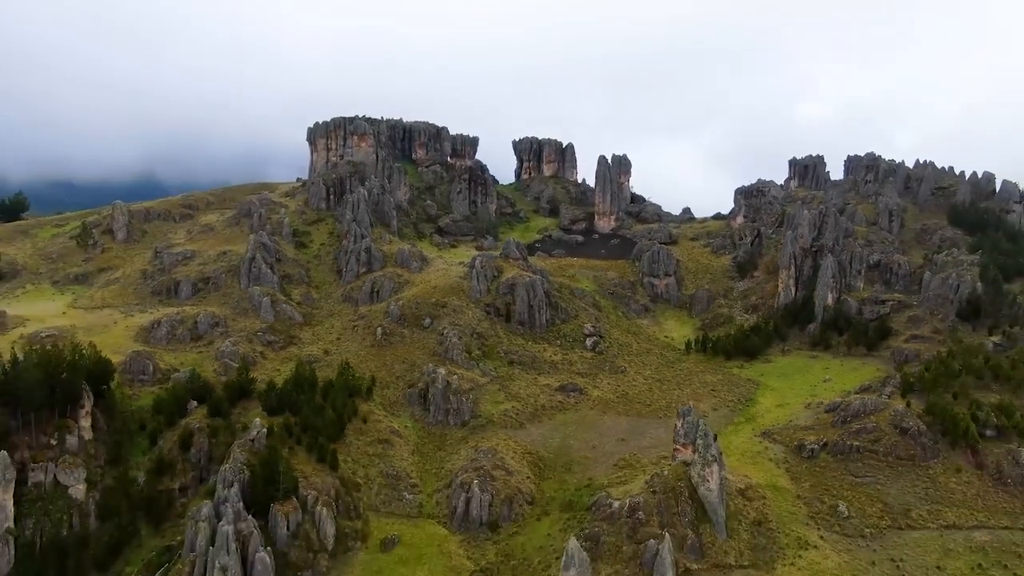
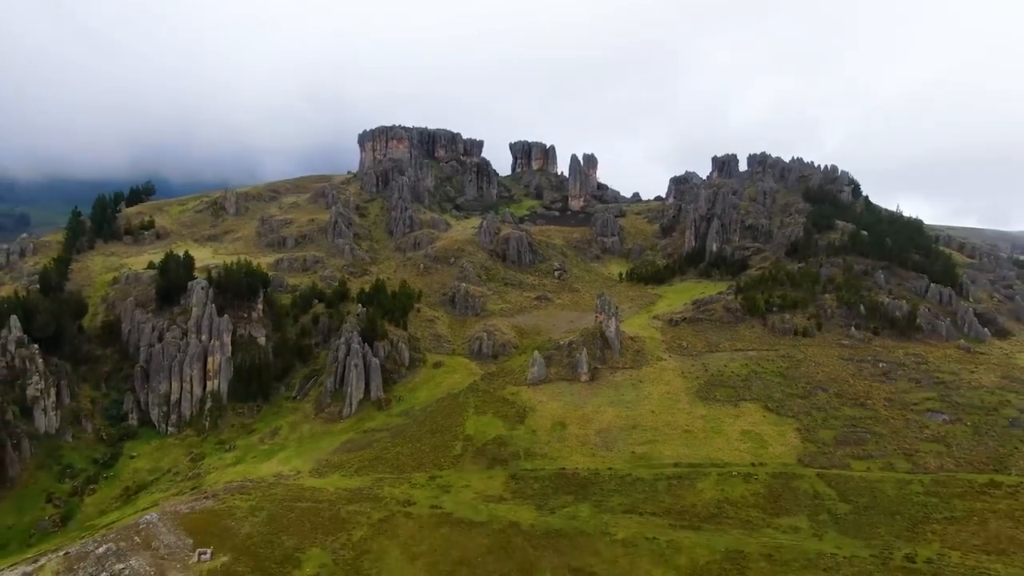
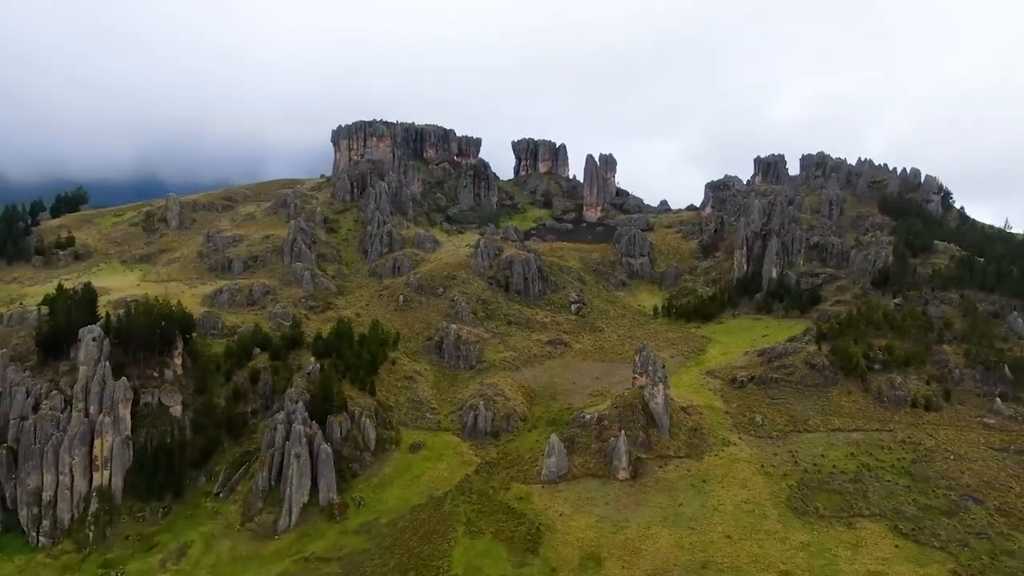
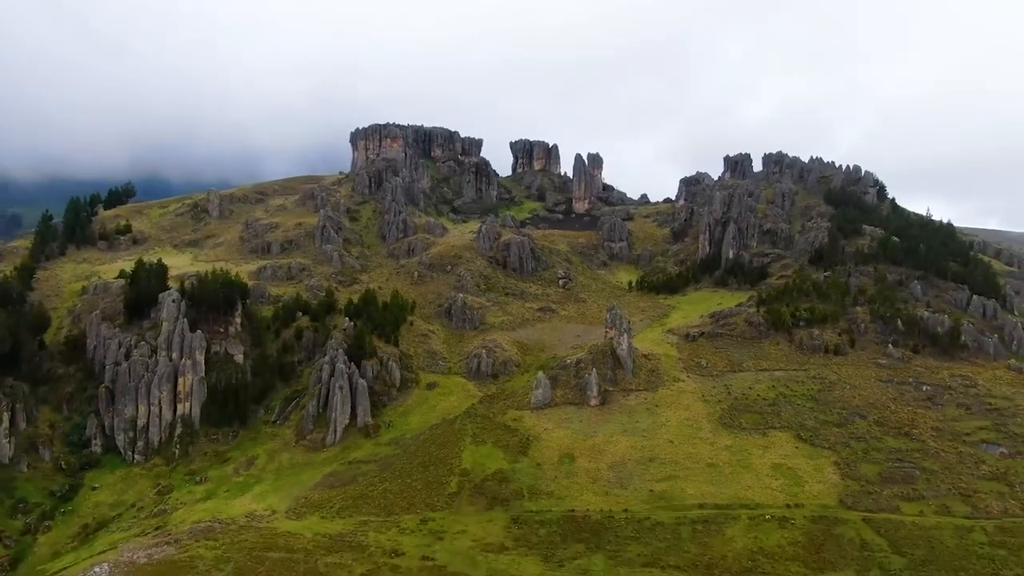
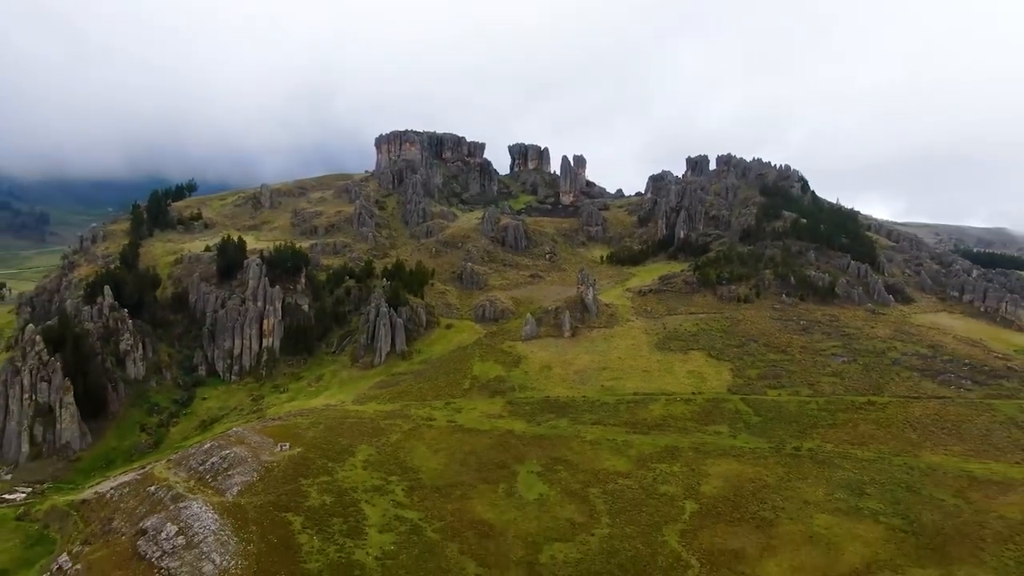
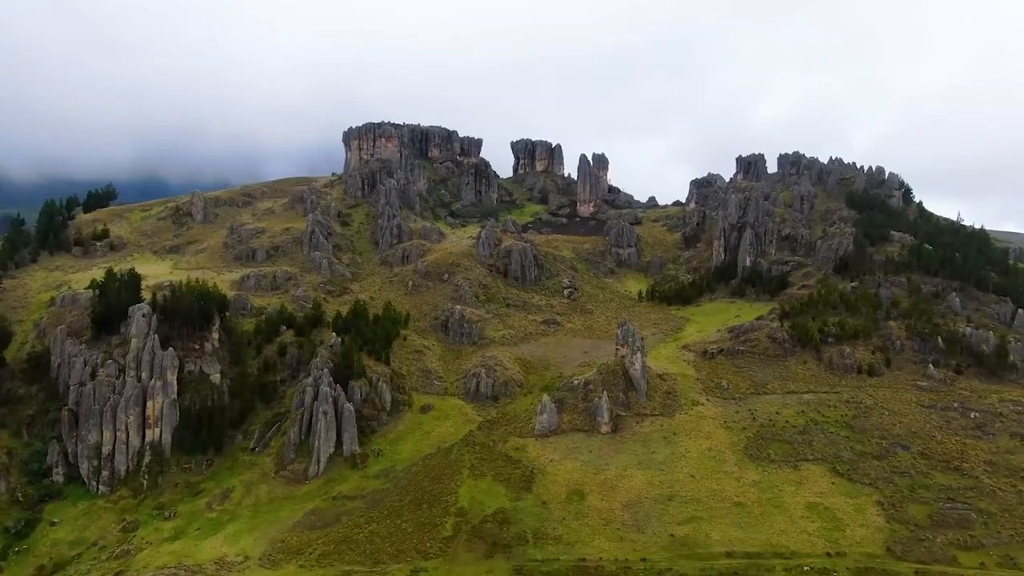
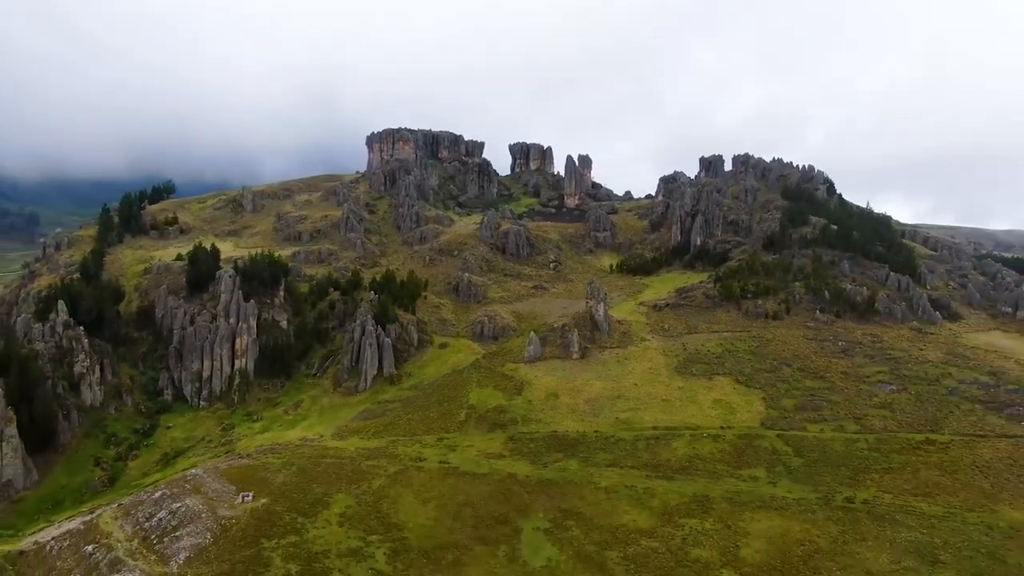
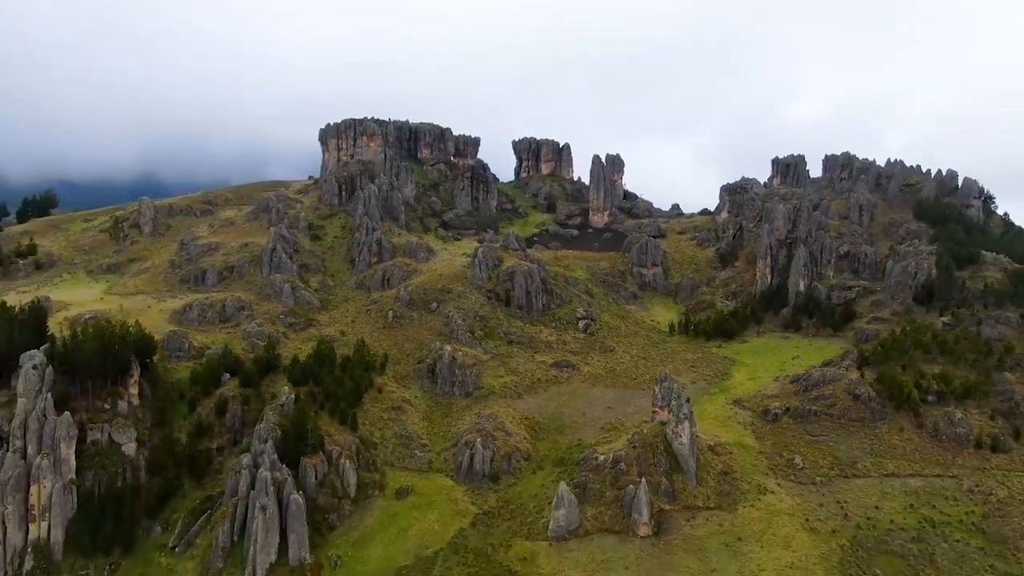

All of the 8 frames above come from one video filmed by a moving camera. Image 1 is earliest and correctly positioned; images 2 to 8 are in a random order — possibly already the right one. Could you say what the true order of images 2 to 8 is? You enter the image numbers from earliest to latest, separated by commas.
8, 3, 6, 4, 2, 7, 5
